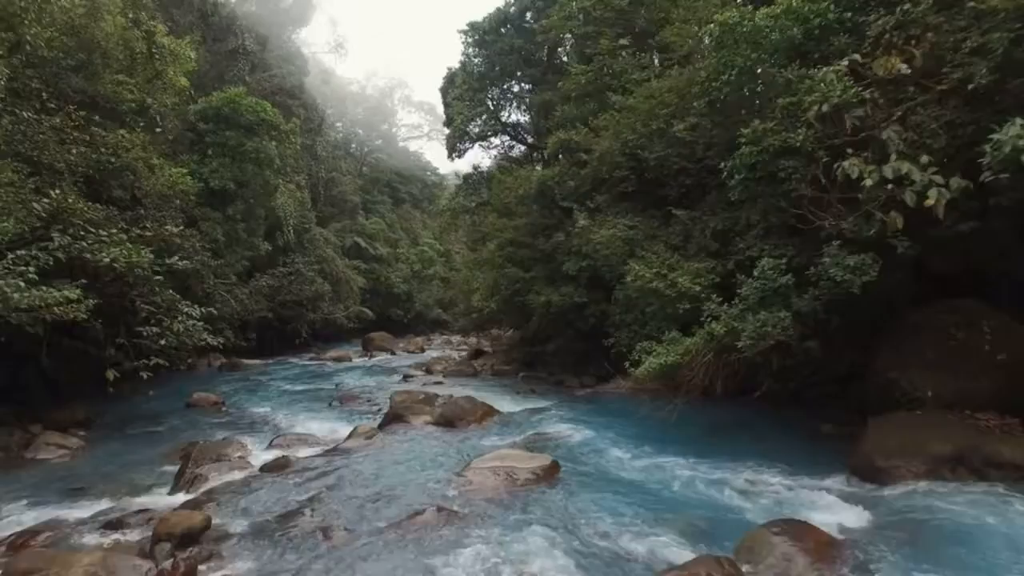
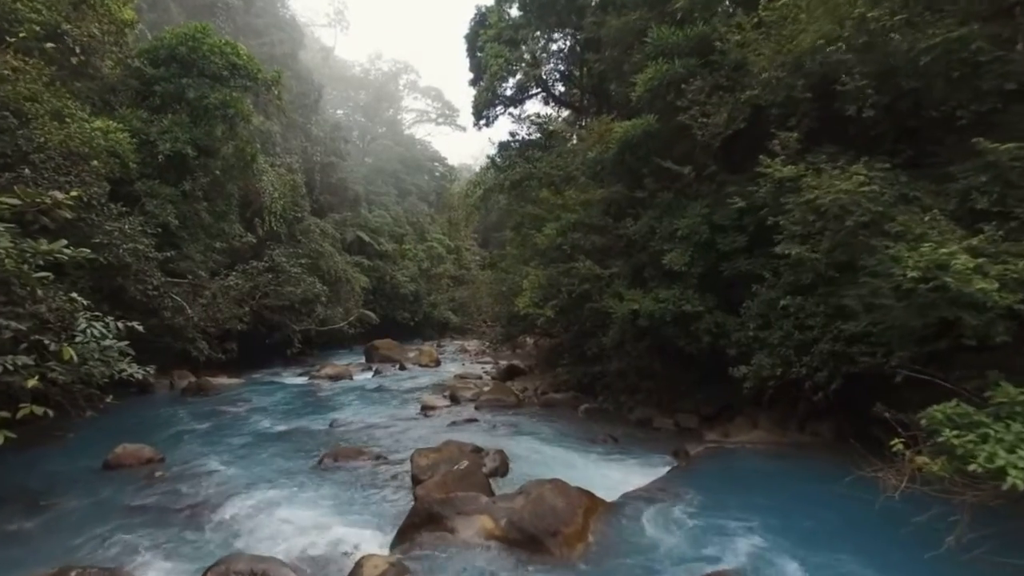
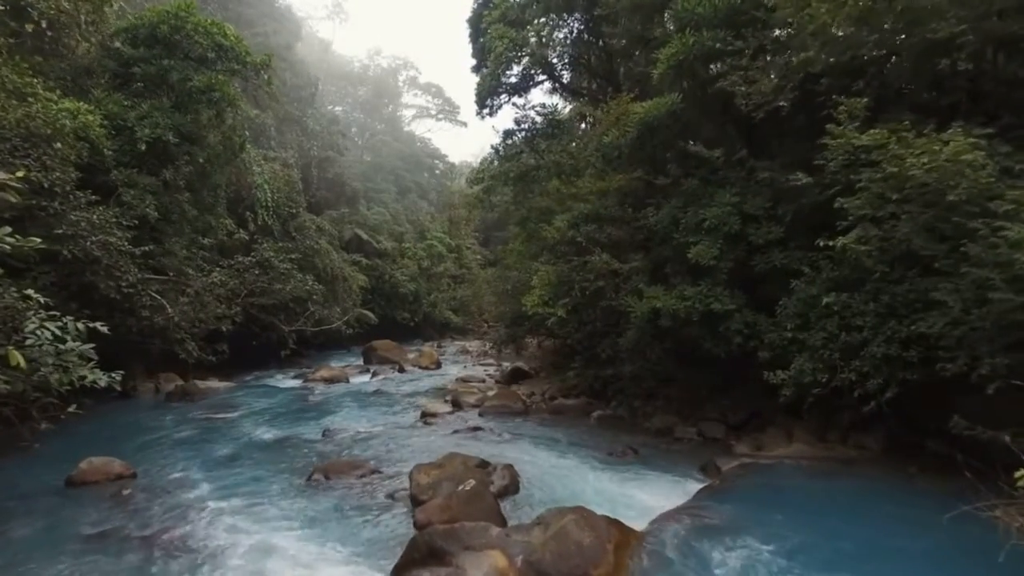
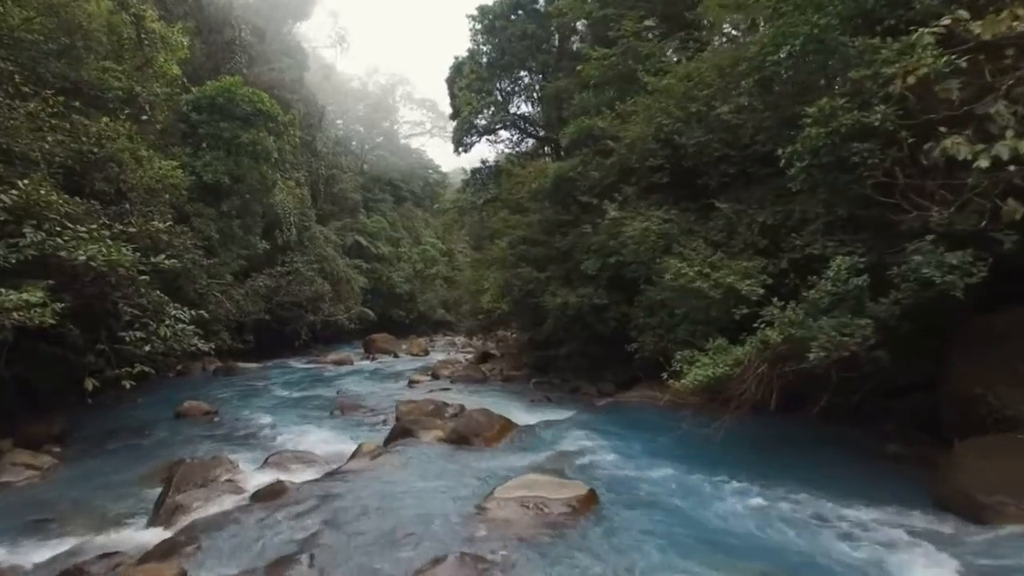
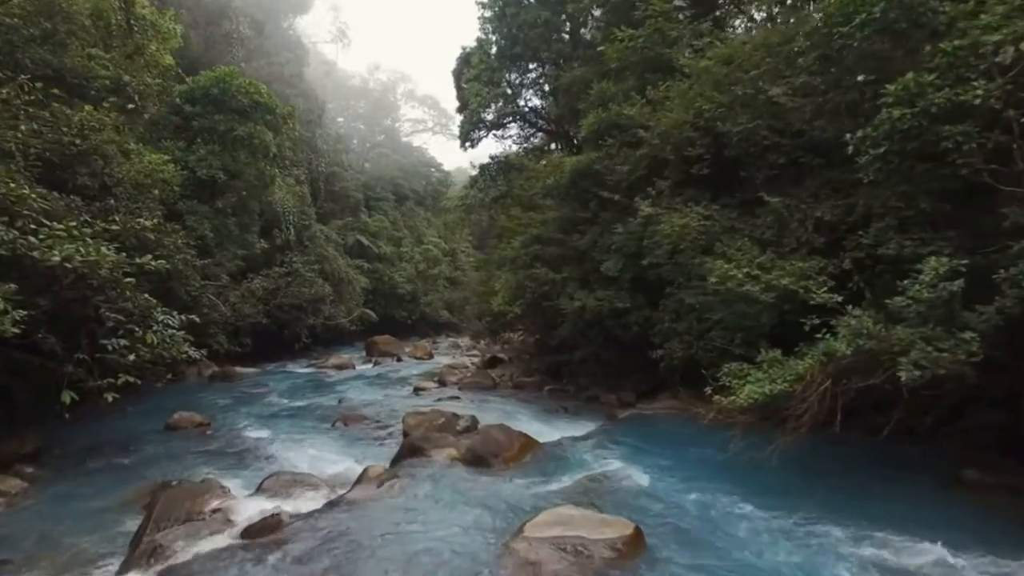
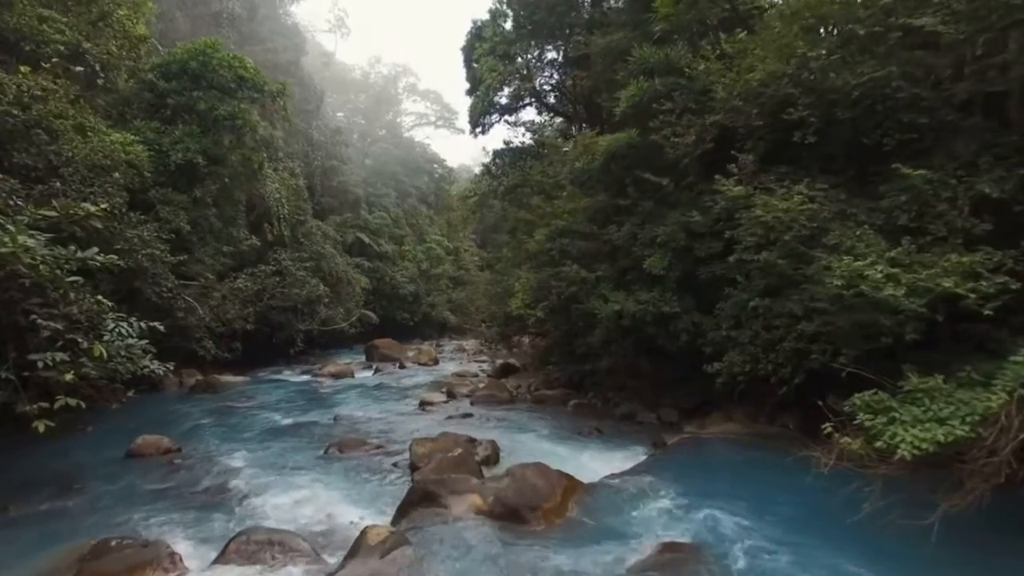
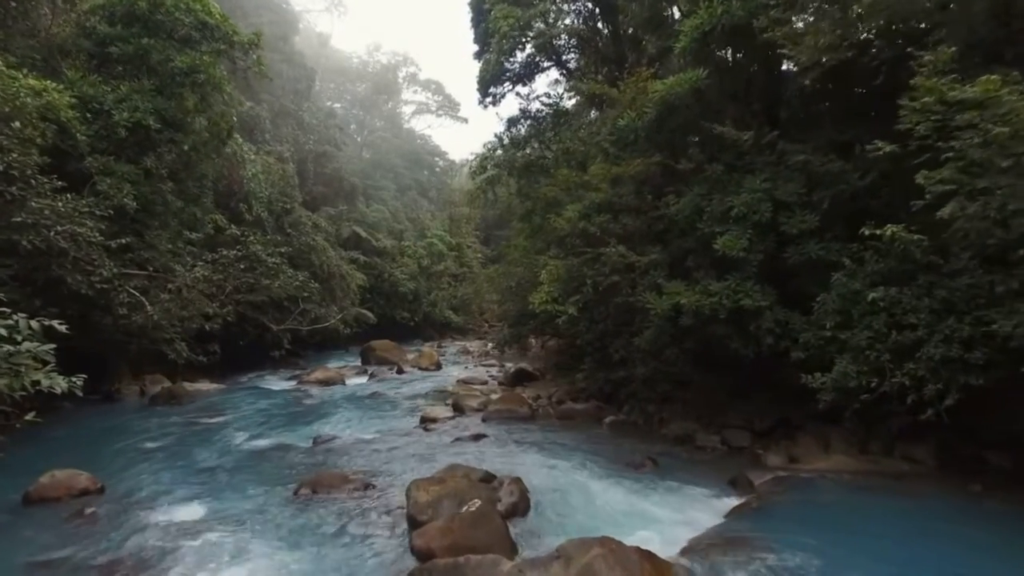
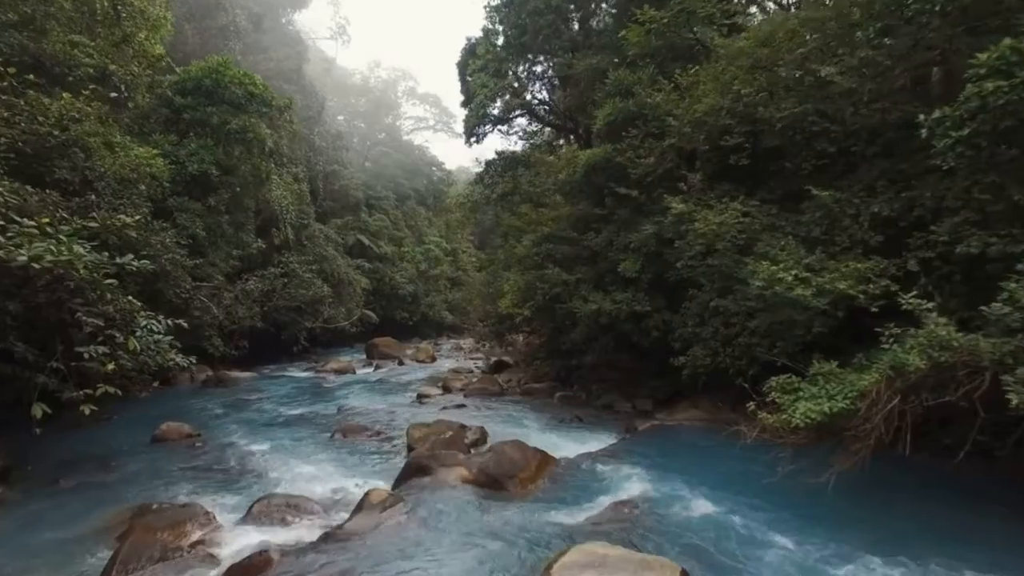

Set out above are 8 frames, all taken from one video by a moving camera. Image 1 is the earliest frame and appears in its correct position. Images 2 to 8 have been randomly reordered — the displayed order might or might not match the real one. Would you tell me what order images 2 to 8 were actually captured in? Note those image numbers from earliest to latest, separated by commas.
4, 5, 8, 6, 2, 3, 7
